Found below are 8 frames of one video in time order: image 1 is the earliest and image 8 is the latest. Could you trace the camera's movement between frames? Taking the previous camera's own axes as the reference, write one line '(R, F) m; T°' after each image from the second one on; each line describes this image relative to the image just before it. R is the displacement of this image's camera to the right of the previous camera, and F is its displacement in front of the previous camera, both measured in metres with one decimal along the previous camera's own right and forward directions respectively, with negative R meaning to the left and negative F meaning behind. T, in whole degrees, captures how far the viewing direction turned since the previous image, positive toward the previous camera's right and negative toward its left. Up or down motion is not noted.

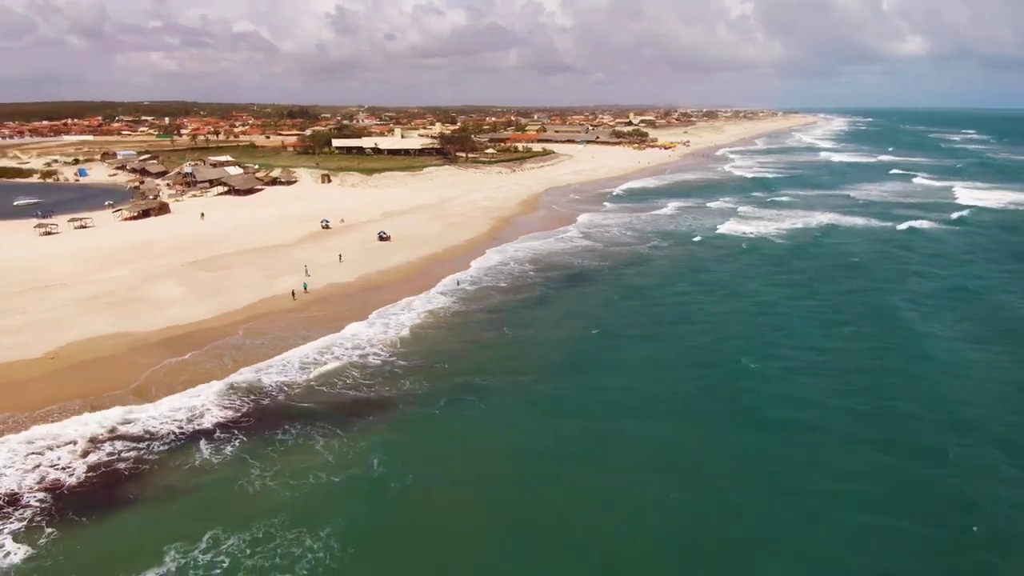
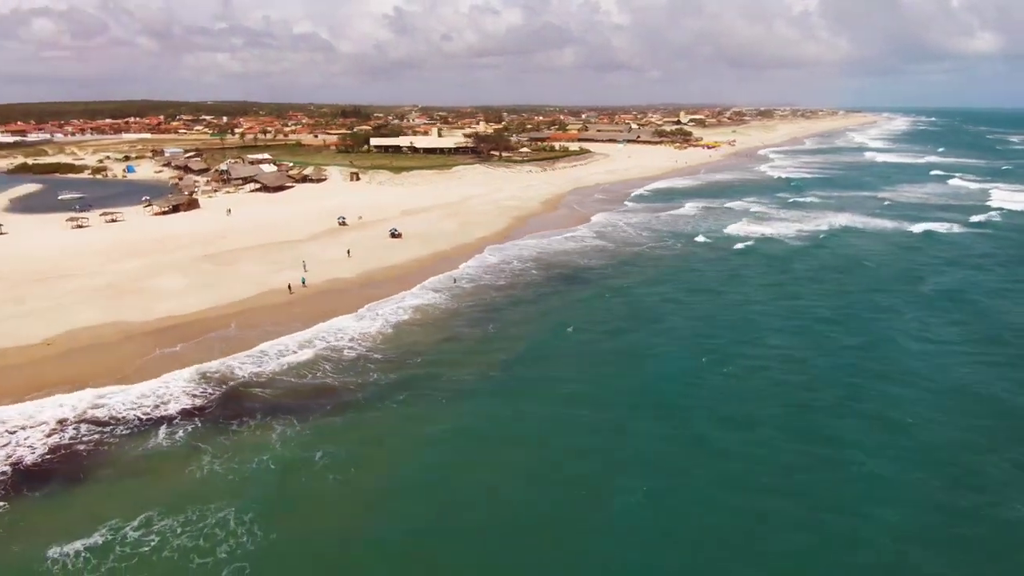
(+2.1, -0.3) m; -3°
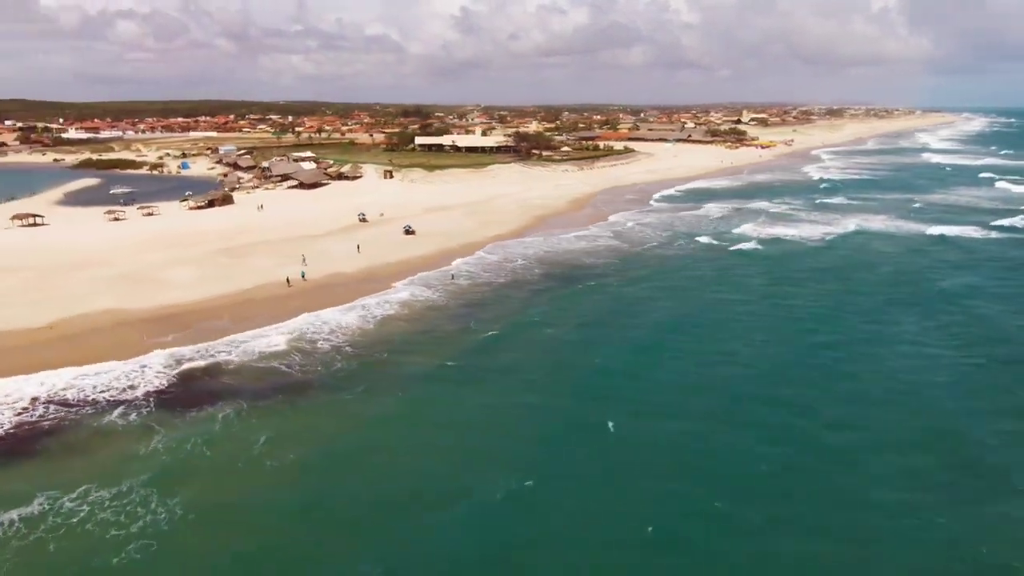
(+2.7, -0.4) m; -4°
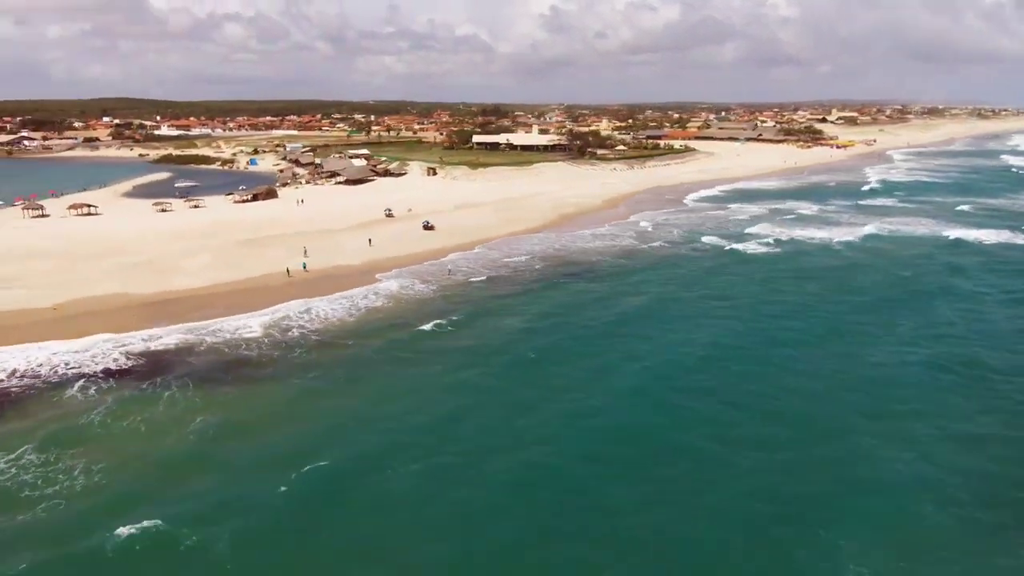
(+3.6, -0.6) m; -5°
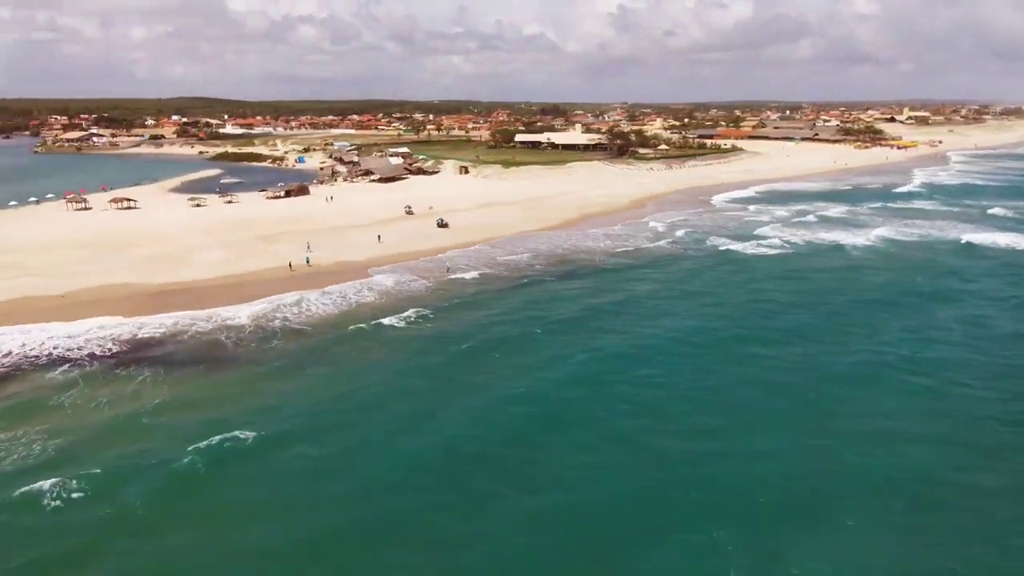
(+2.8, -0.6) m; -4°
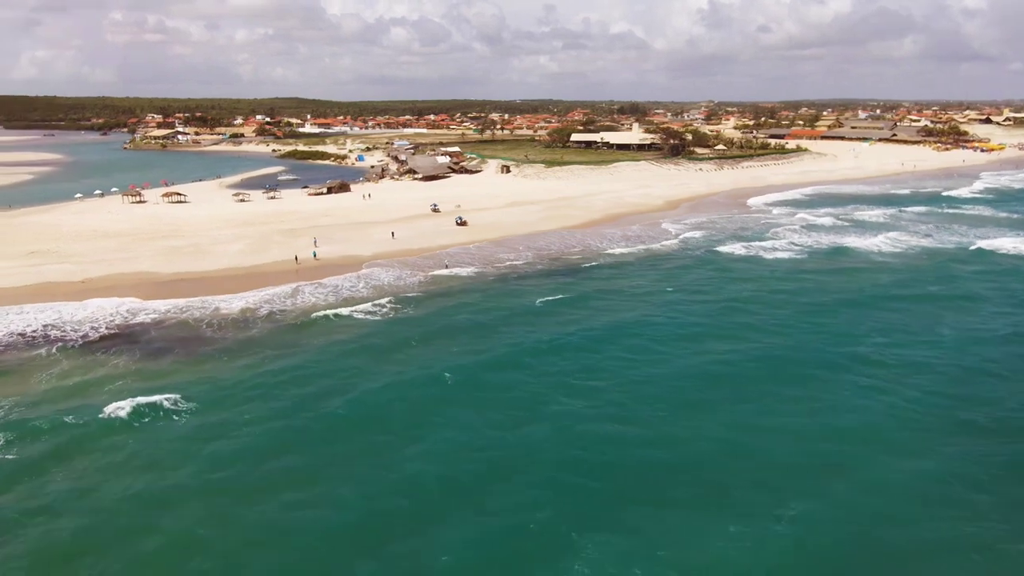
(+3.7, -0.9) m; -5°
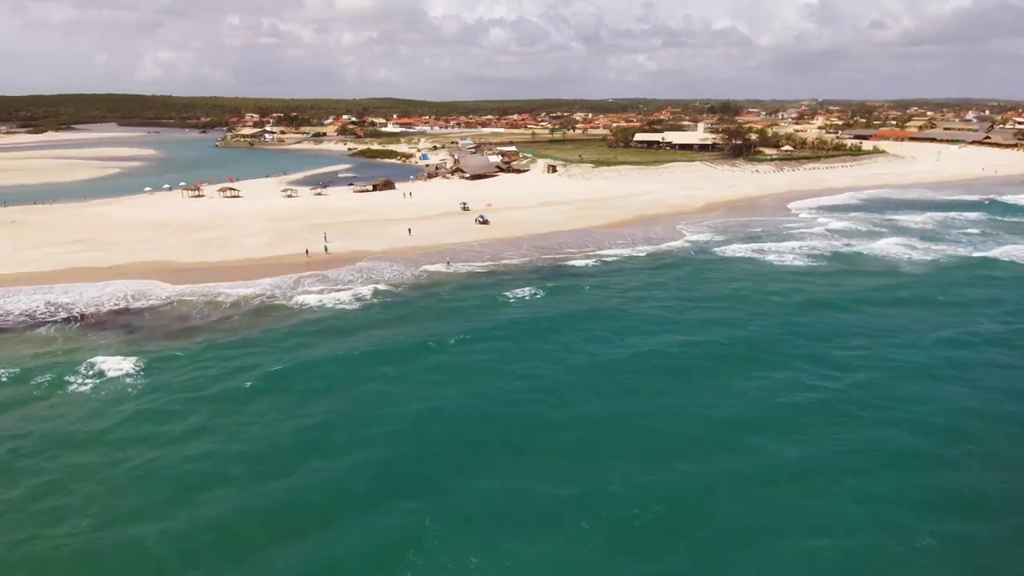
(+4.1, -1.1) m; -6°
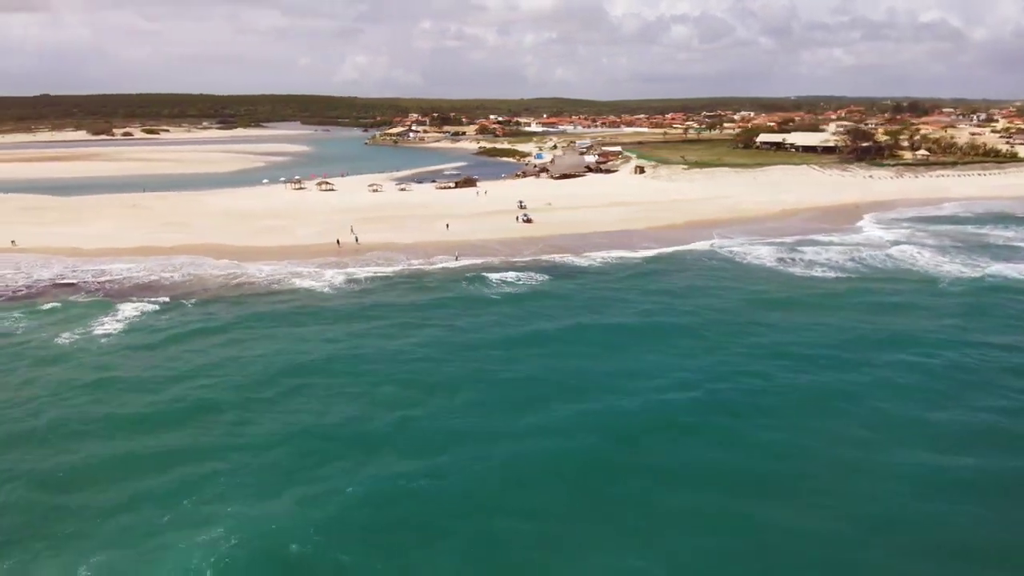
(+7.4, -1.9) m; -11°
